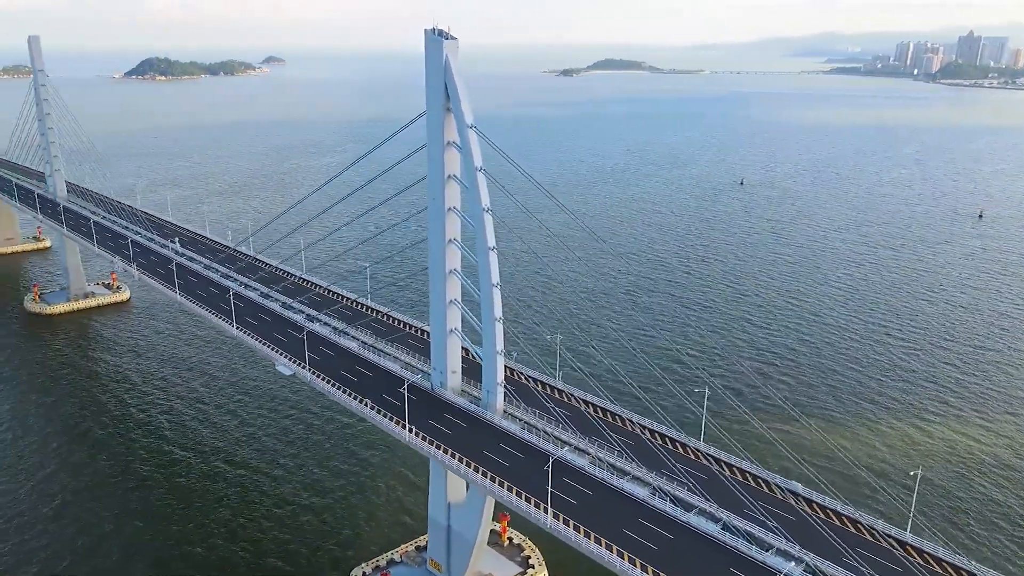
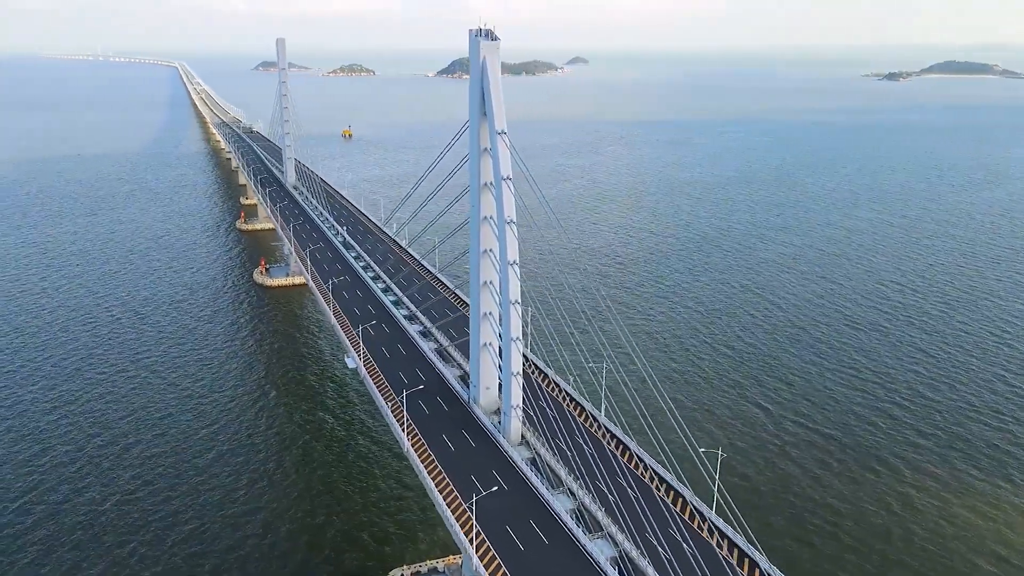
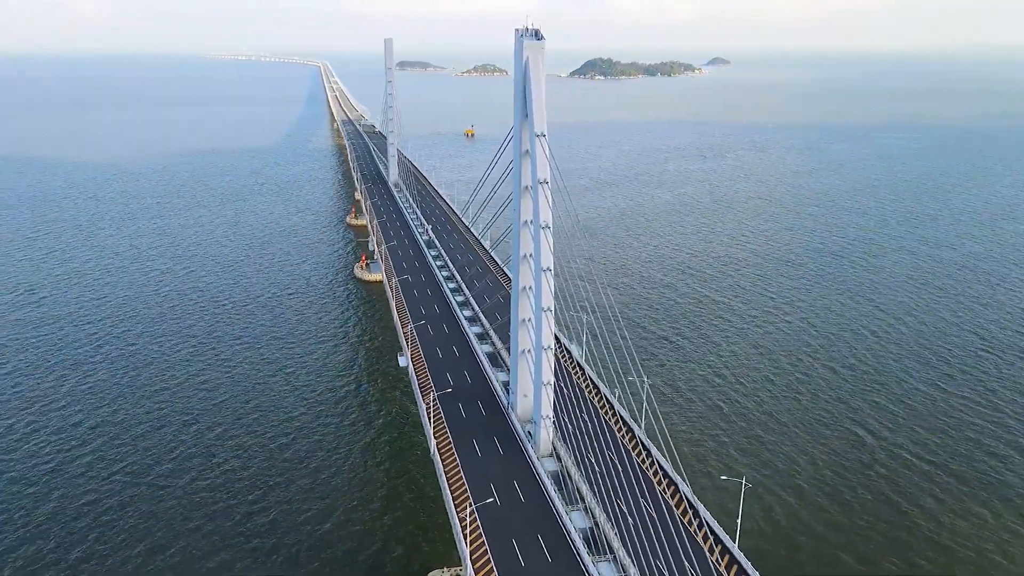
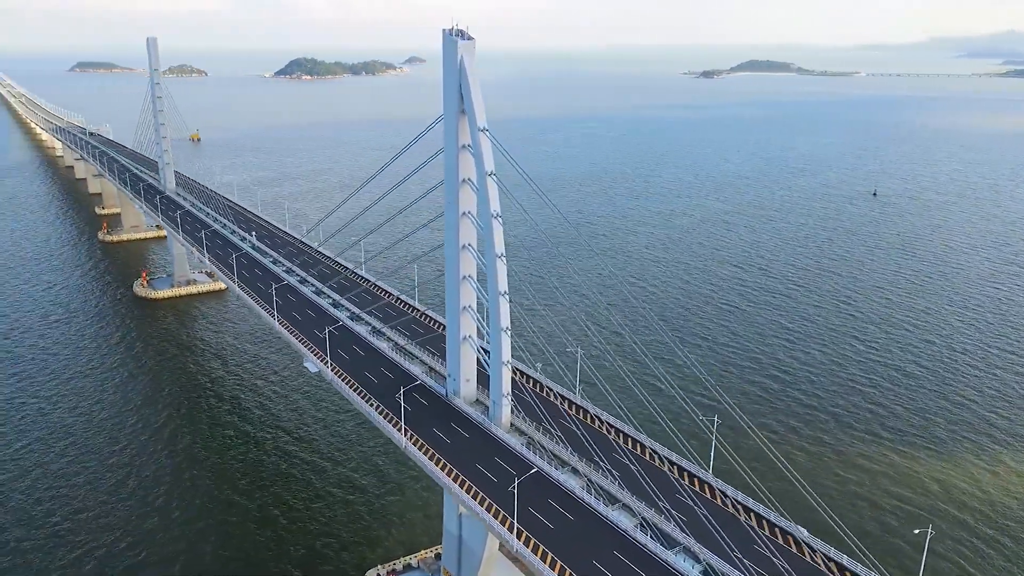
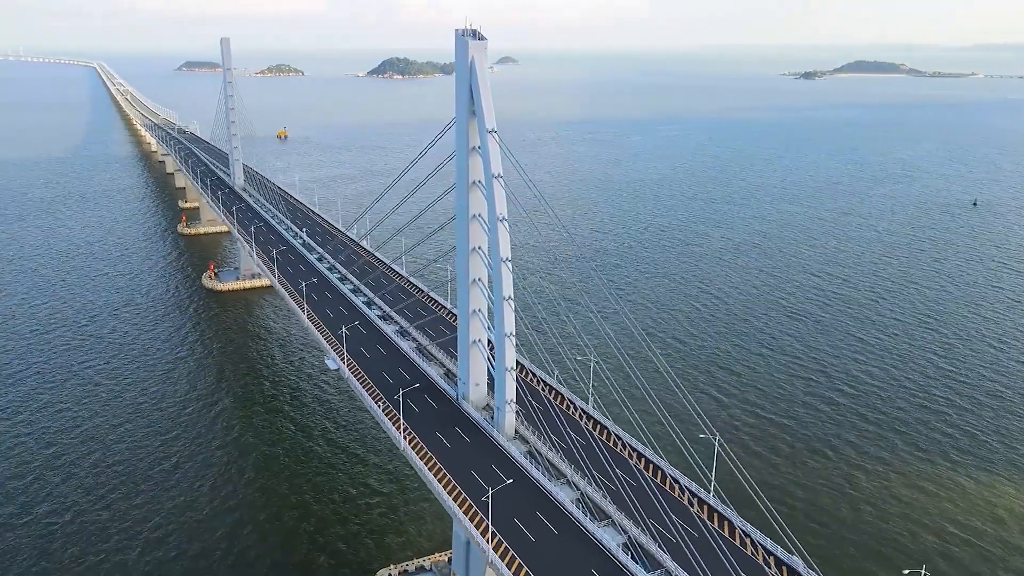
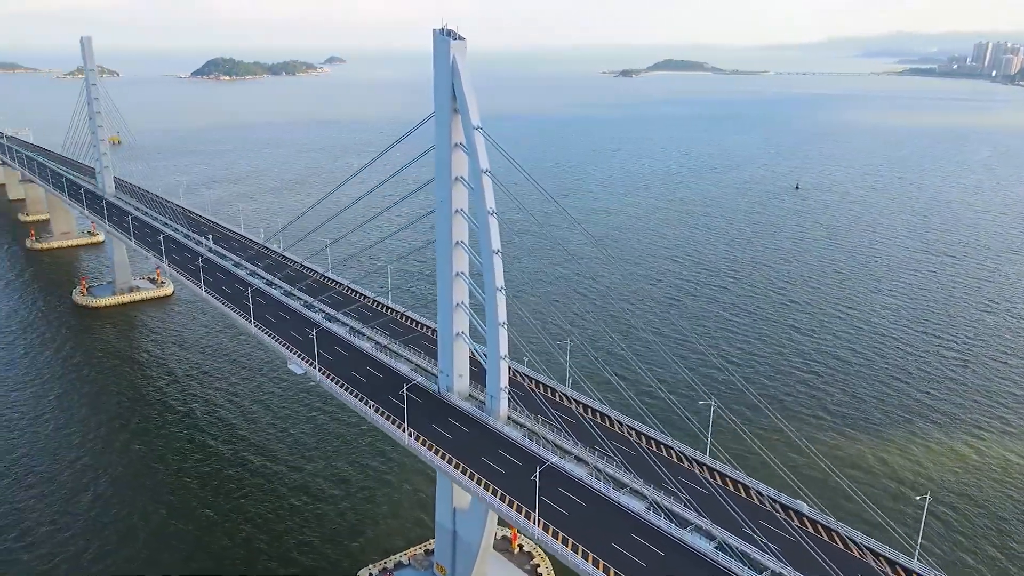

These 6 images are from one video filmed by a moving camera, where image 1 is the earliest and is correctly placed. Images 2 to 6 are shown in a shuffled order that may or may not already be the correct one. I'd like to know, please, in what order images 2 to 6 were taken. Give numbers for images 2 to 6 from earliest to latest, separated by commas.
6, 4, 5, 2, 3
